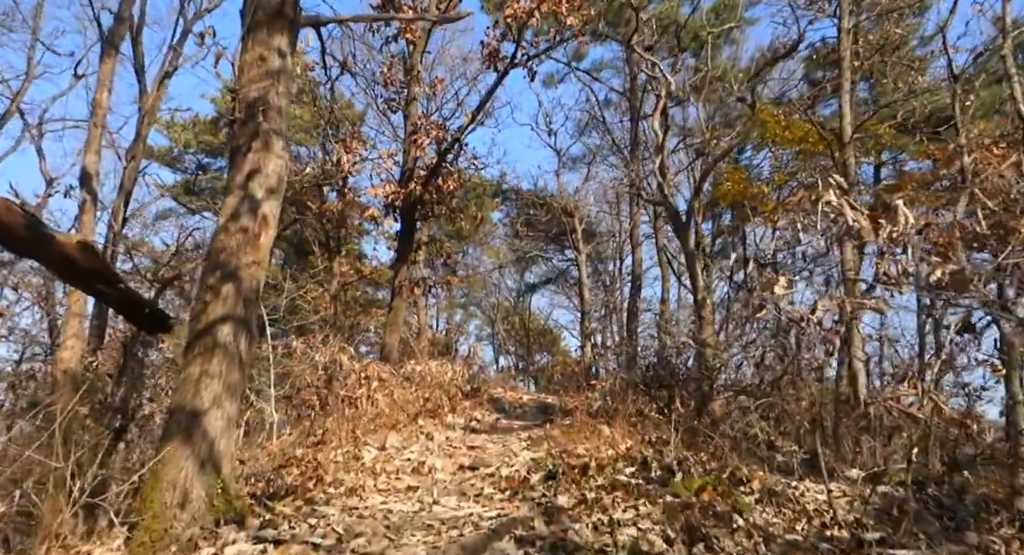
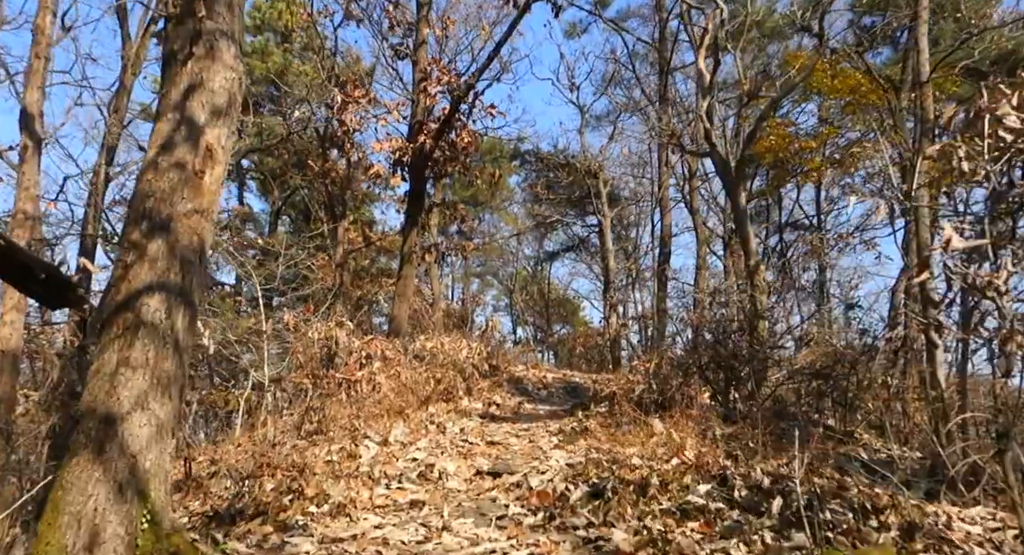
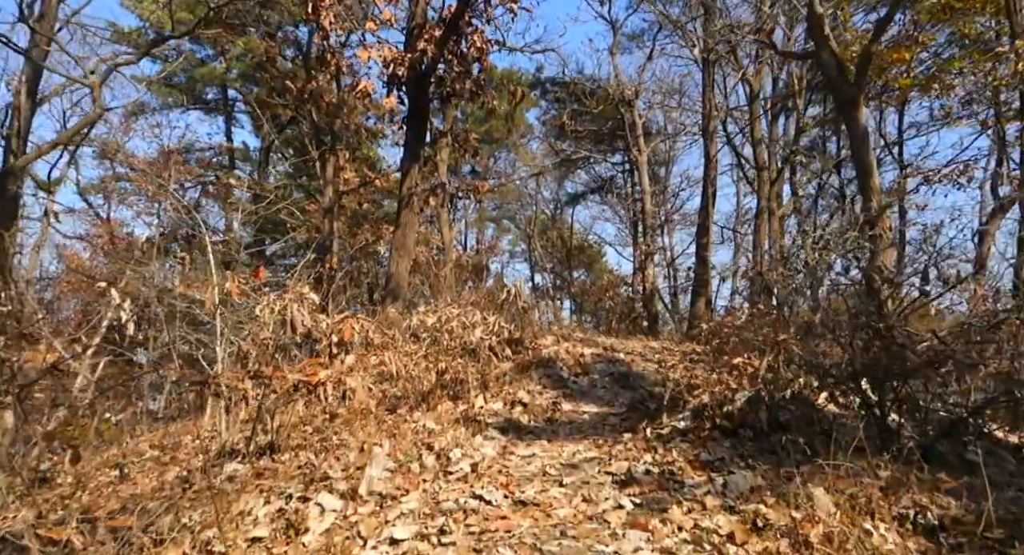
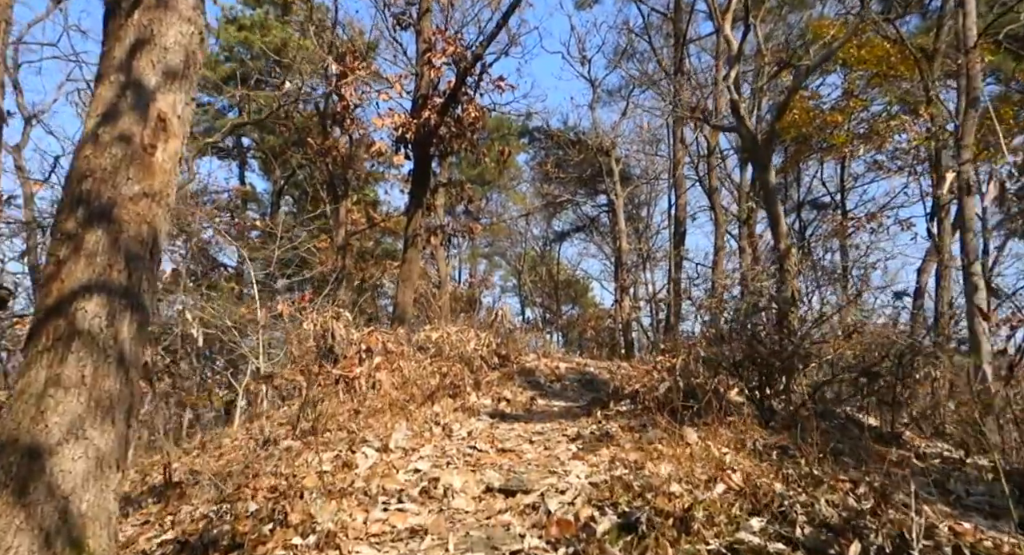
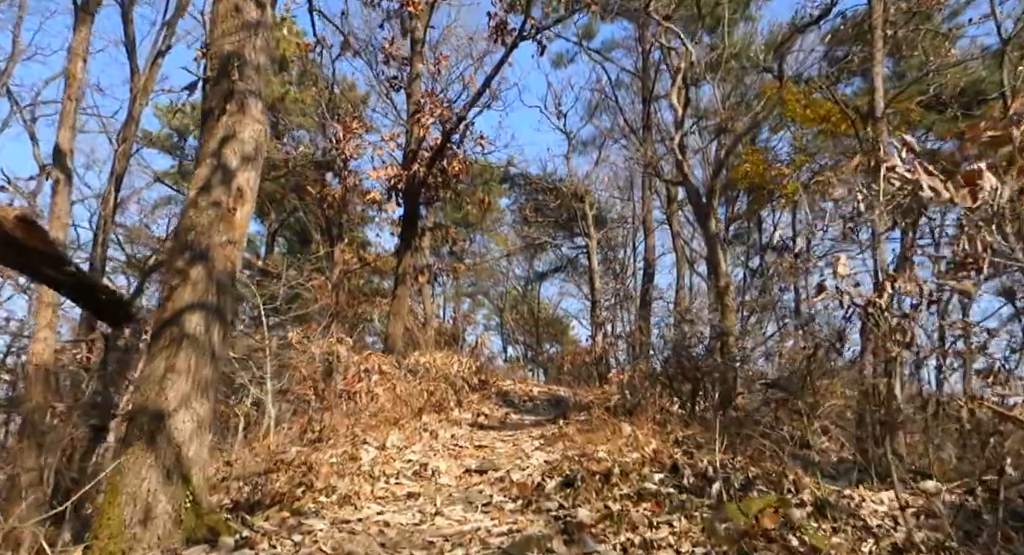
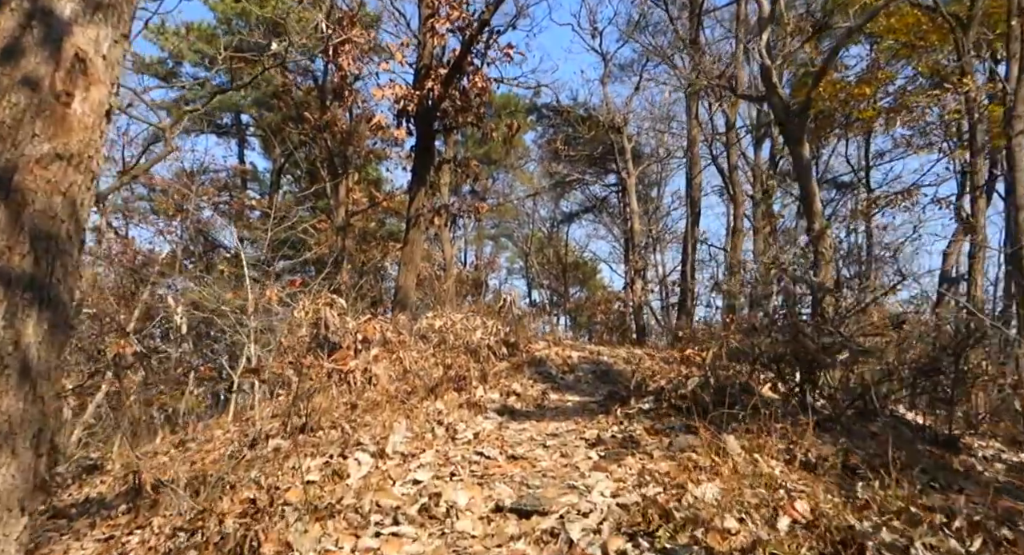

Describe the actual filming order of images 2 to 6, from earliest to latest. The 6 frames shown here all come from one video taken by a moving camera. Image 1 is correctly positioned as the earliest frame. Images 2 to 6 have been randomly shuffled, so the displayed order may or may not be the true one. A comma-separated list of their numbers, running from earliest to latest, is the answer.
5, 2, 4, 6, 3
